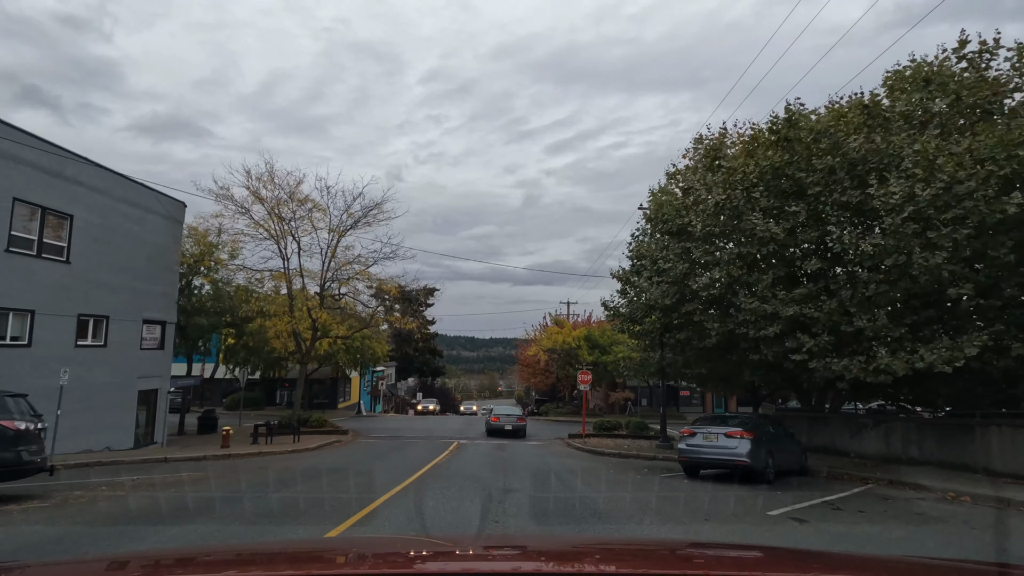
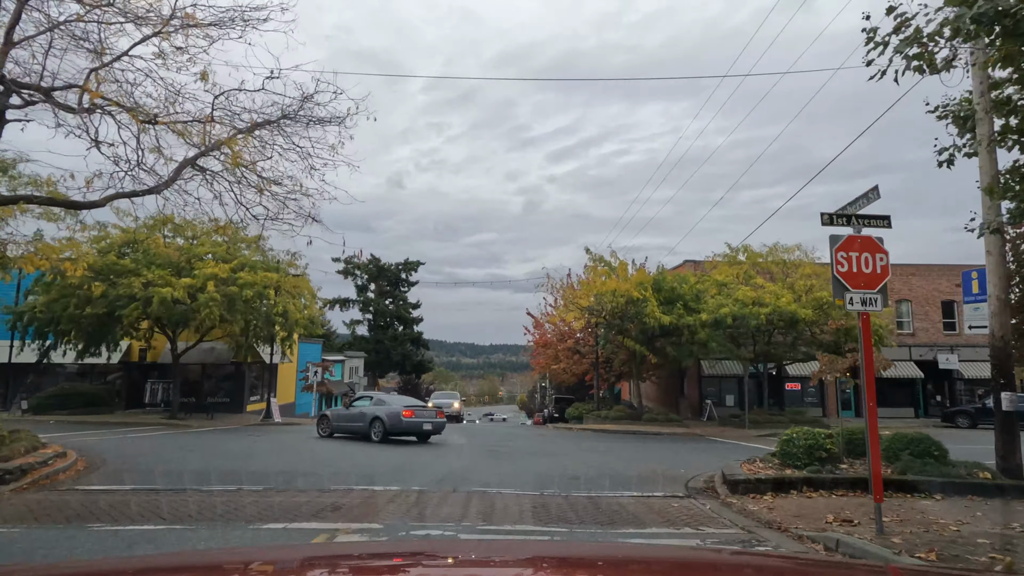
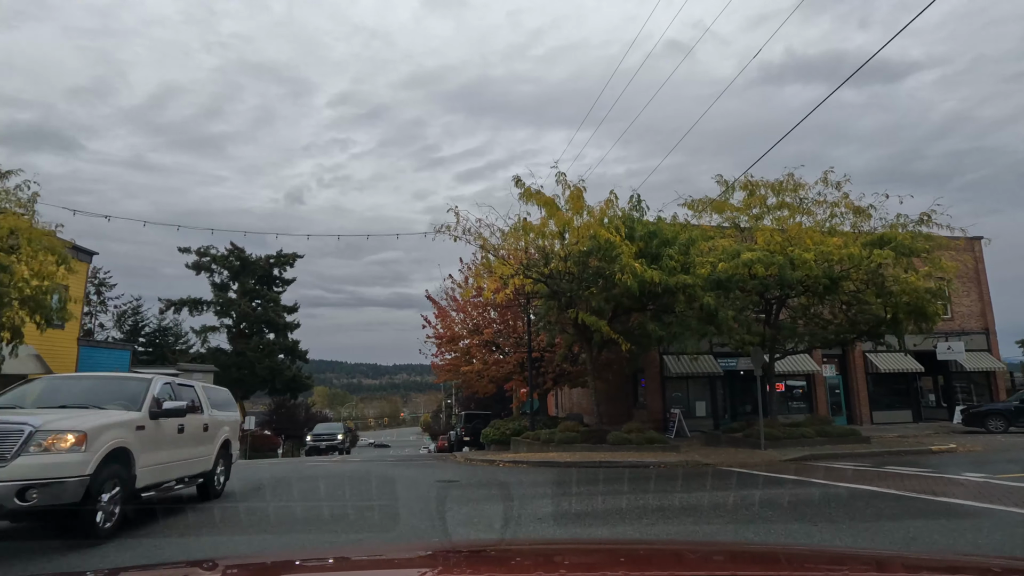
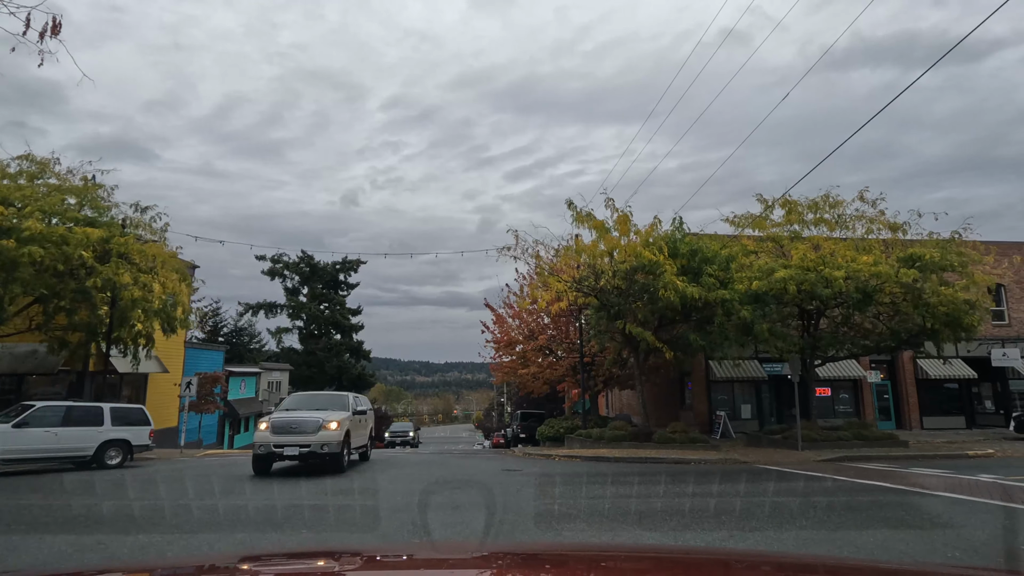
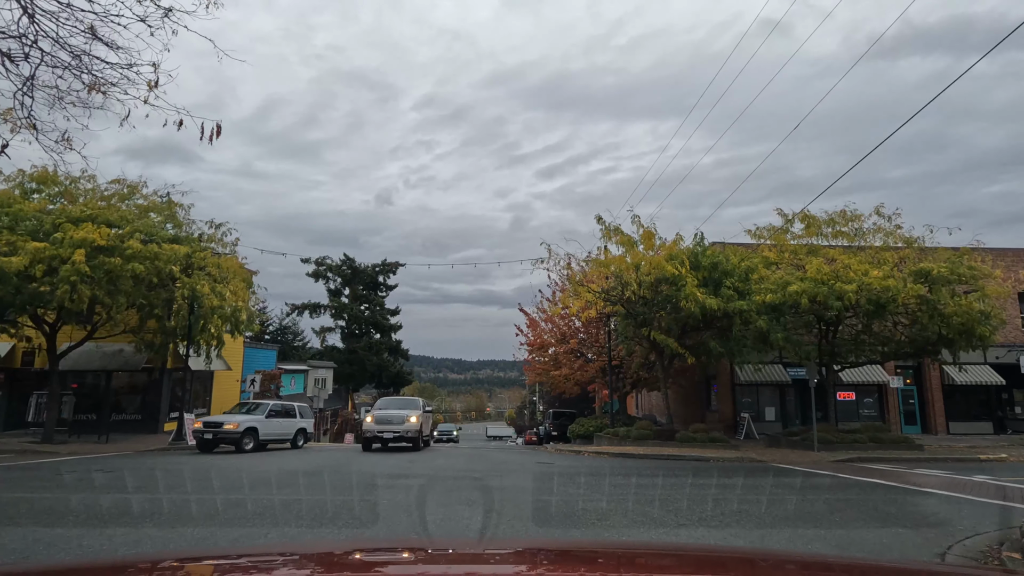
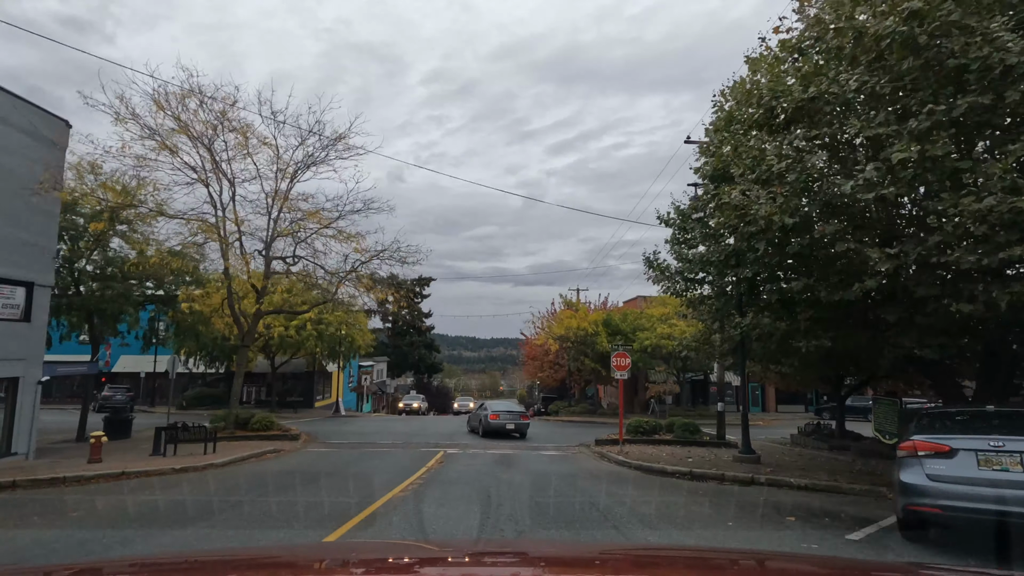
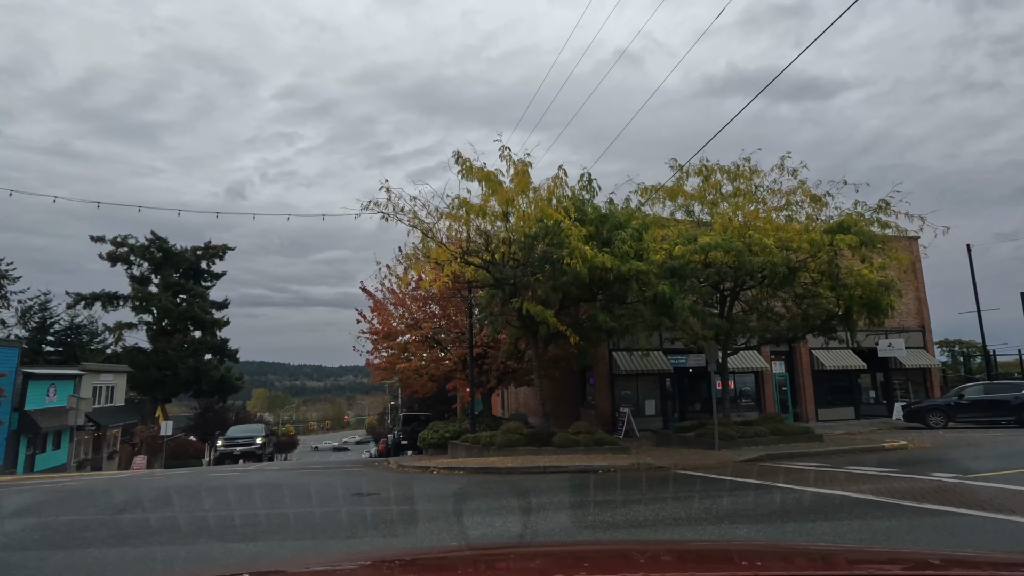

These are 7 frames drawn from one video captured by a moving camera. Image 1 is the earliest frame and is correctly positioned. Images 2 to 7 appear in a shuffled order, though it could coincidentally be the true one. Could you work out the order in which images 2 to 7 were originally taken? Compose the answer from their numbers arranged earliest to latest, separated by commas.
6, 2, 5, 4, 3, 7
